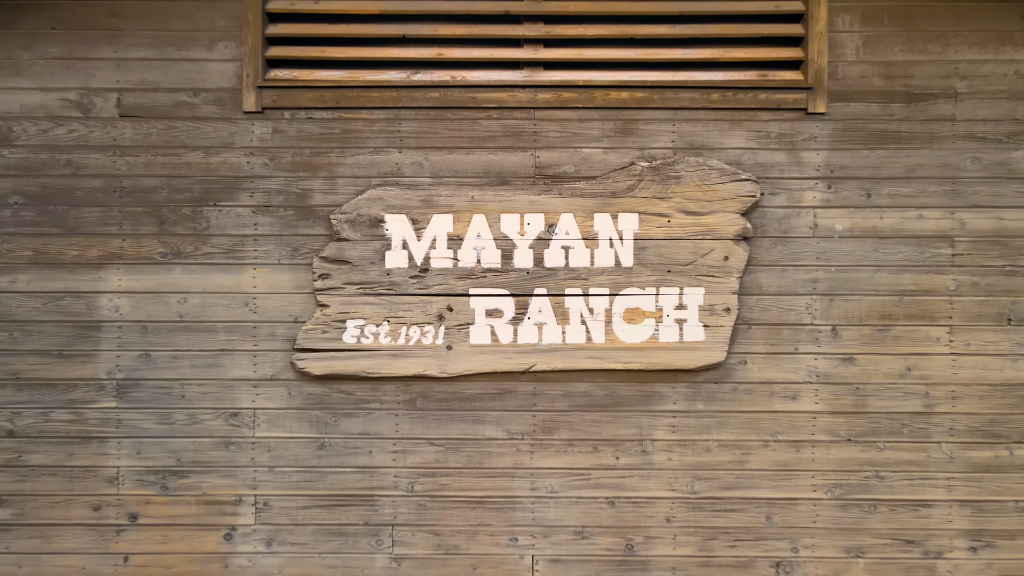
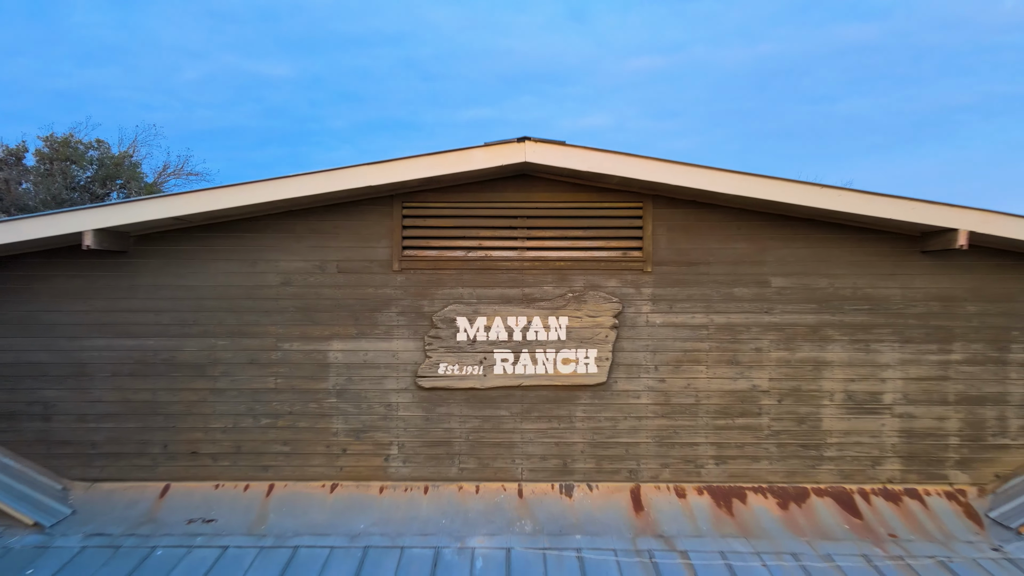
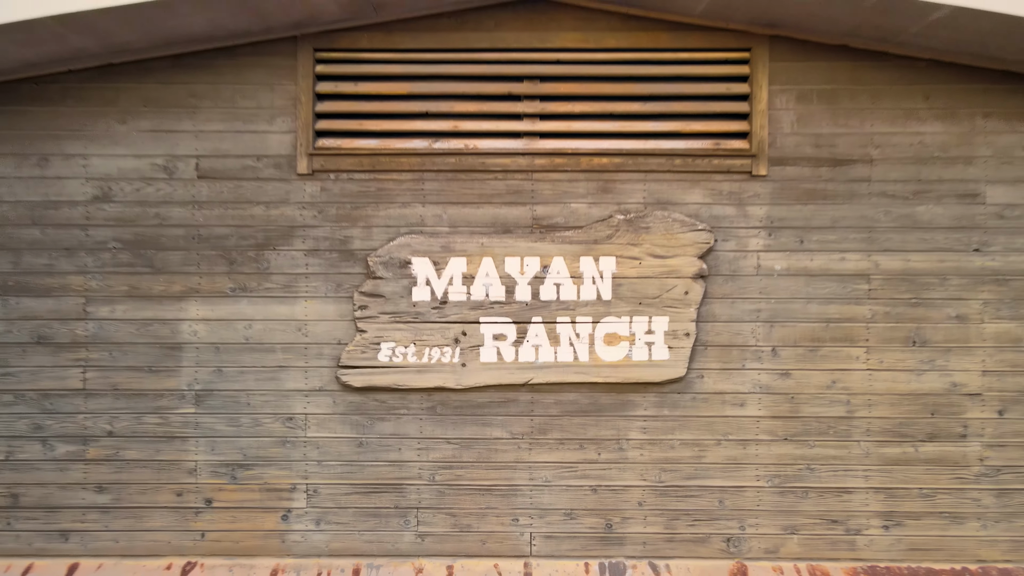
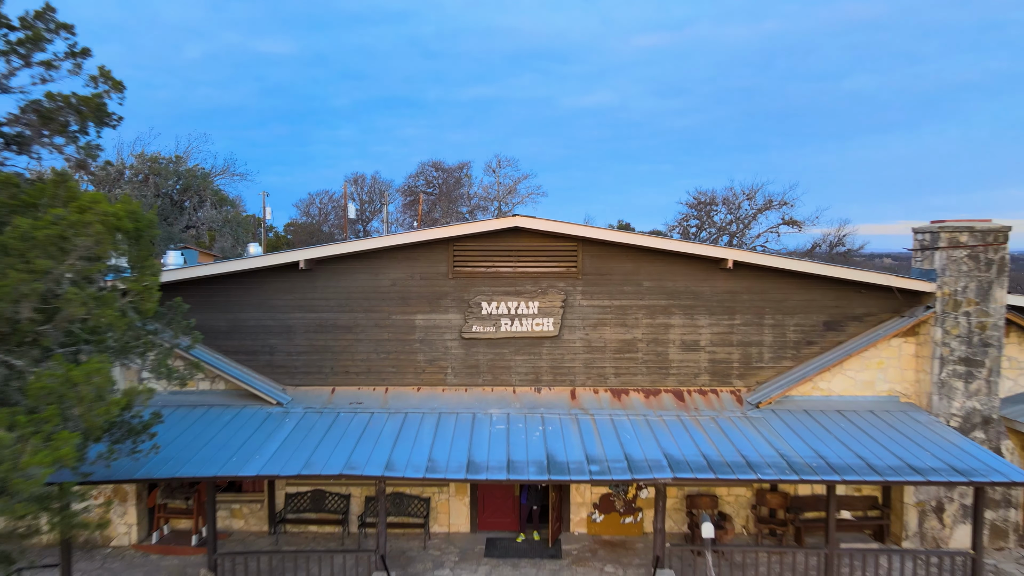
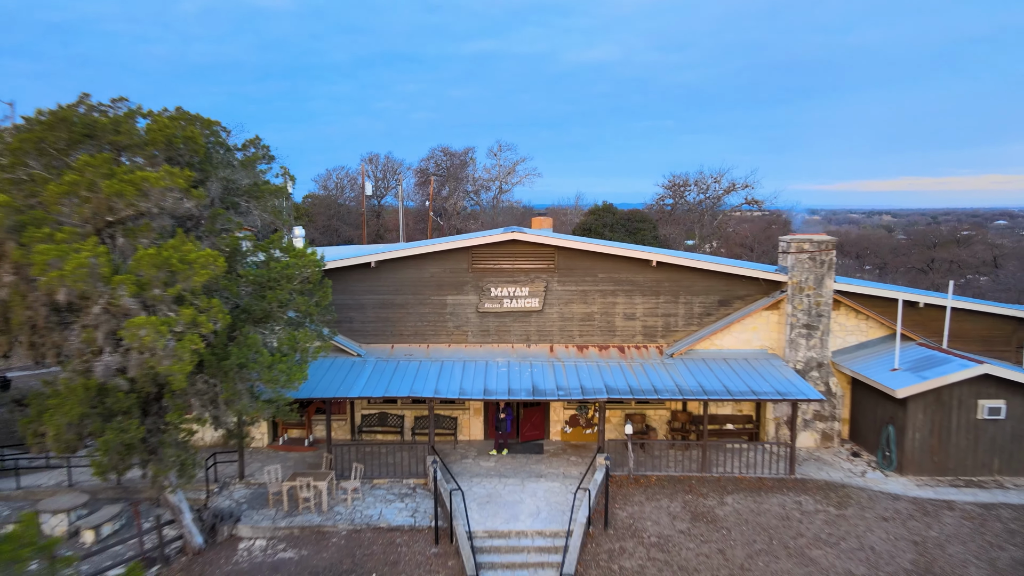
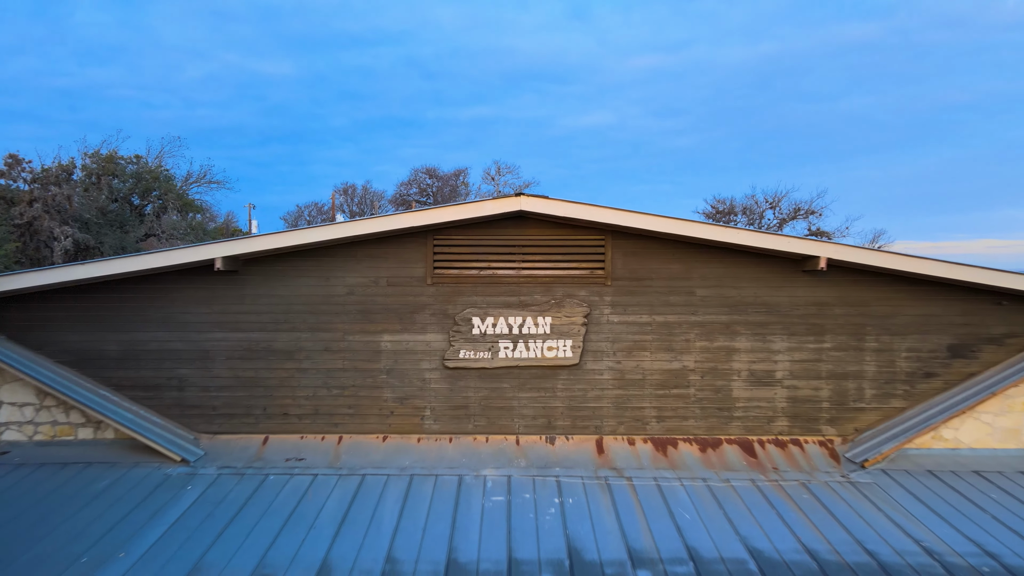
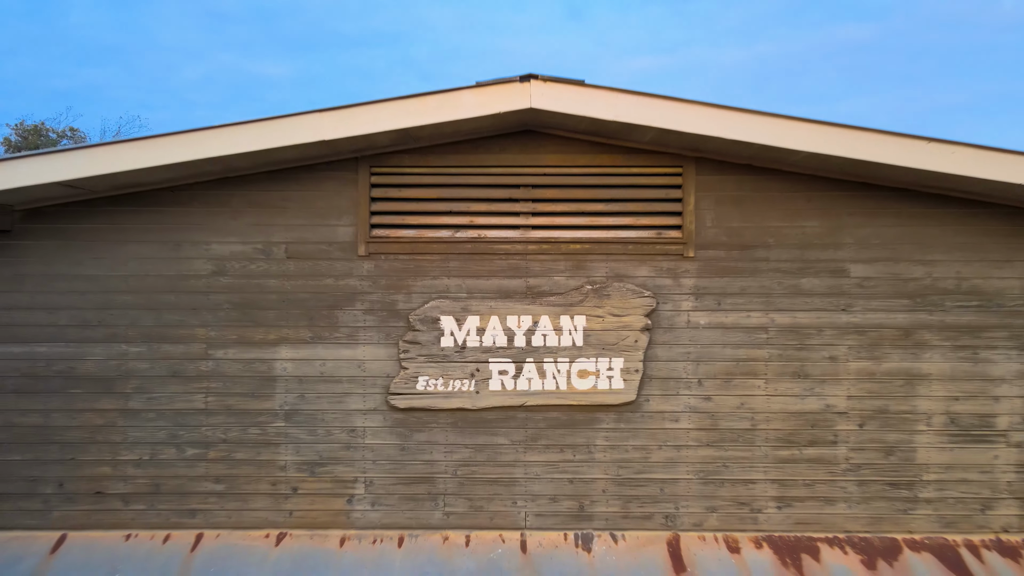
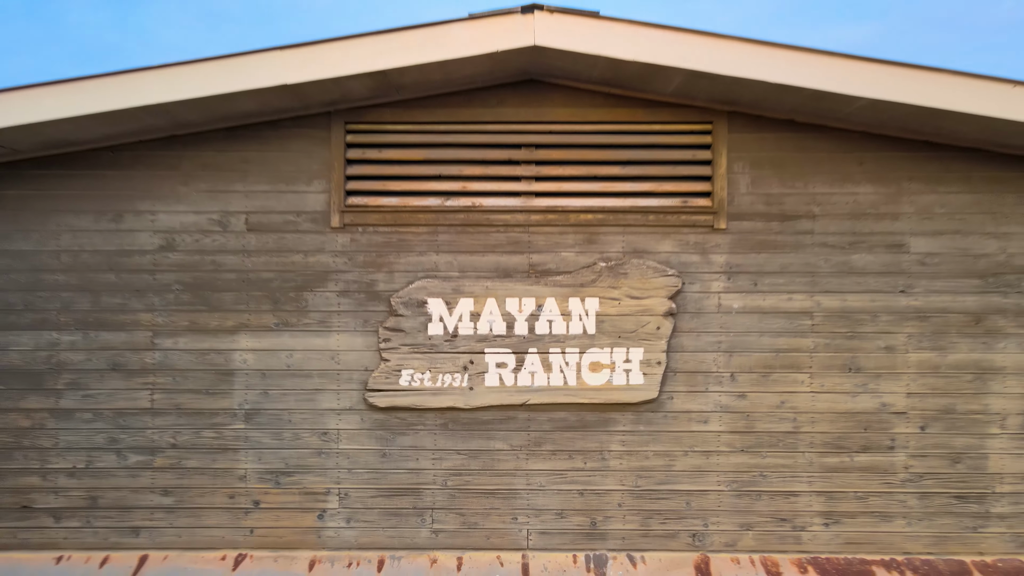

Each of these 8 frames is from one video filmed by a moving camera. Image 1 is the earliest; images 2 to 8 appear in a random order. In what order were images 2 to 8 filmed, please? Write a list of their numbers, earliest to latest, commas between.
3, 8, 7, 2, 6, 4, 5
